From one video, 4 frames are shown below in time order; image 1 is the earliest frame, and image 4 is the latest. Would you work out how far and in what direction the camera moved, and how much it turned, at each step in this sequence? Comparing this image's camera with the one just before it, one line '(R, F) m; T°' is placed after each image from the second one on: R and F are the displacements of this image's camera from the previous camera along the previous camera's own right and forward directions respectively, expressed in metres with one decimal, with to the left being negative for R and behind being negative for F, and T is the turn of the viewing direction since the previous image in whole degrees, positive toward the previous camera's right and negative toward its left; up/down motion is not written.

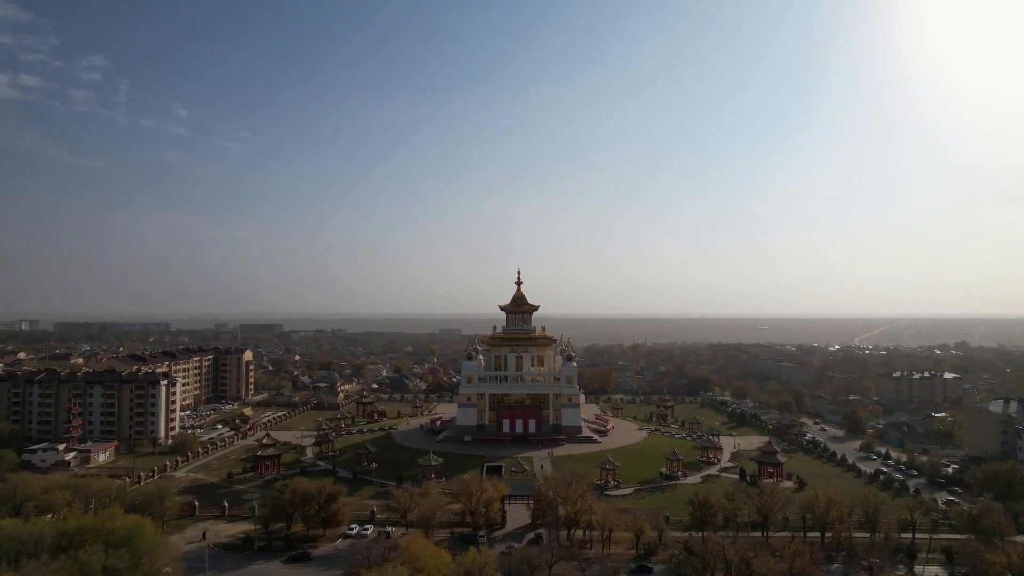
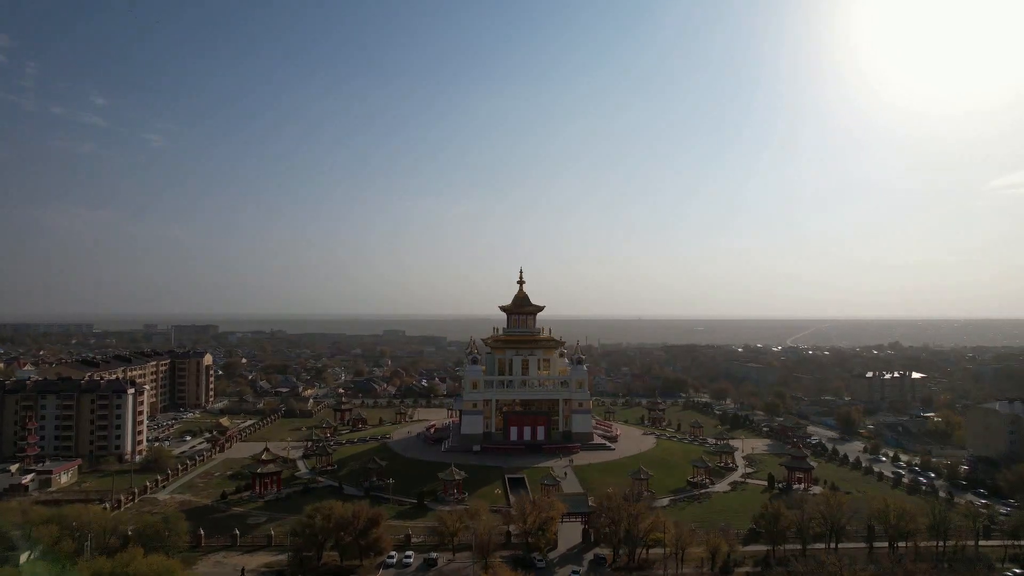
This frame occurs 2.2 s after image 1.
(-4.2, +2.3) m; +6°
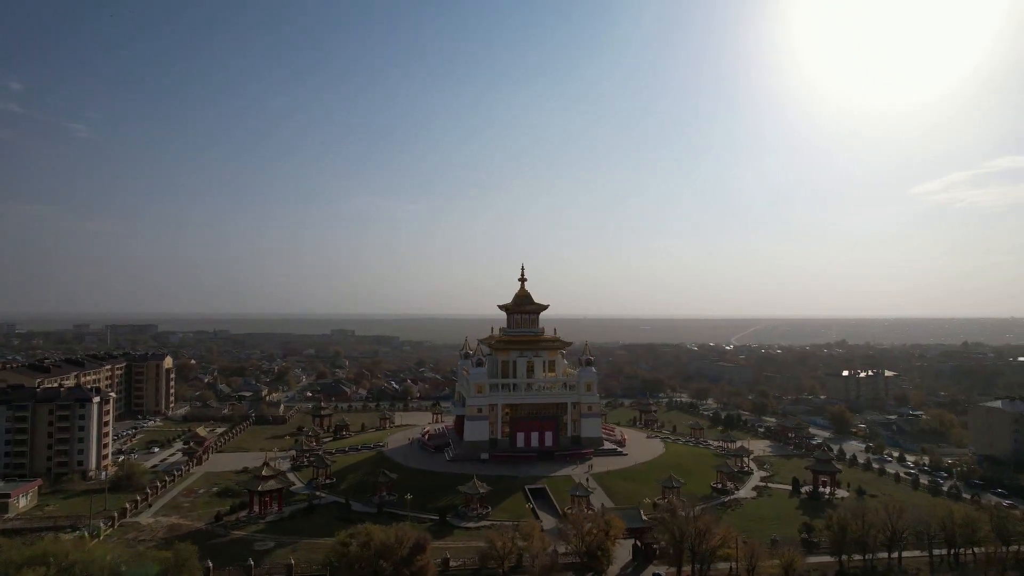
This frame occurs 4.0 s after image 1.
(-3.4, +2.1) m; +5°
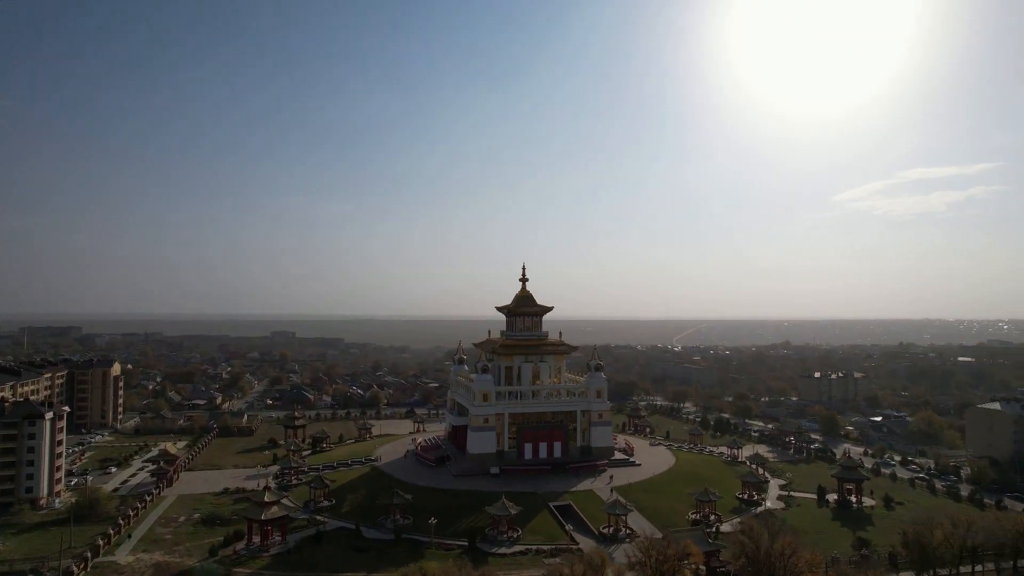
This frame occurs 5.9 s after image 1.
(-3.5, +2.5) m; +6°
